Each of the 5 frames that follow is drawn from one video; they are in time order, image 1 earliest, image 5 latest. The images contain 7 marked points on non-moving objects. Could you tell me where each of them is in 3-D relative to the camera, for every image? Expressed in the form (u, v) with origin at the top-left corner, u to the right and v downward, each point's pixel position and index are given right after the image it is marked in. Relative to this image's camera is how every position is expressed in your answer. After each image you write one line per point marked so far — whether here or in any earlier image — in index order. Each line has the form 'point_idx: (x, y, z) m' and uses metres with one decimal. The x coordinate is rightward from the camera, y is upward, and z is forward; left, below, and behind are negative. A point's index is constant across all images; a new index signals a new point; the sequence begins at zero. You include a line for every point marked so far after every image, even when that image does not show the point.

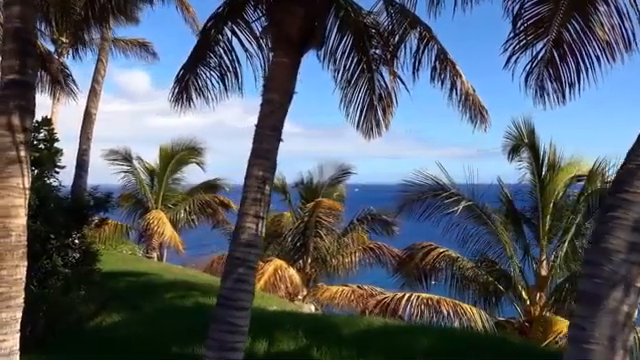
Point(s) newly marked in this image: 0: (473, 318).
0: (+2.6, -2.3, +12.3) m
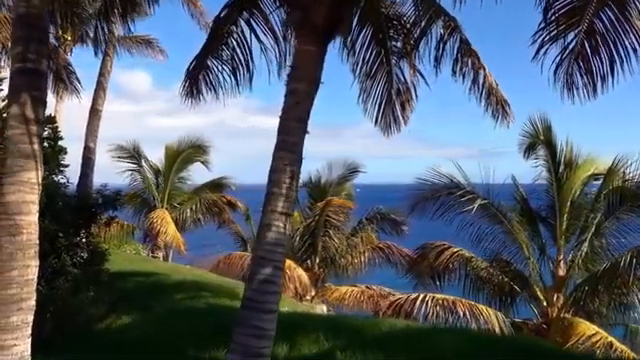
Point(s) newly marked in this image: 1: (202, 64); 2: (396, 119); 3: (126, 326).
0: (+2.8, -2.3, +12.0) m
1: (-1.3, +1.3, +8.4) m
2: (+0.9, +0.8, +9.3) m
3: (-2.6, -2.0, +9.9) m
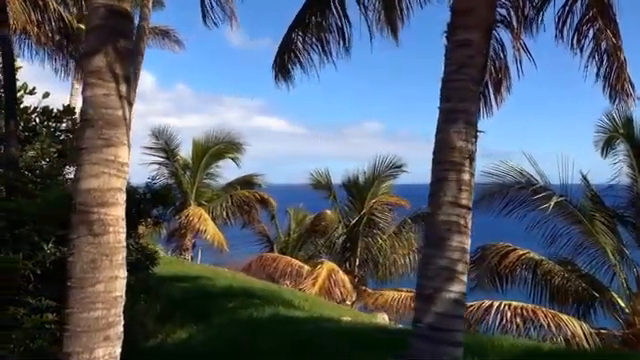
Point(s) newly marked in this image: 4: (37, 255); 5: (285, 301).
0: (+3.8, -2.2, +10.7) m
1: (-0.3, +1.4, +7.1) m
2: (+1.9, +0.9, +8.0) m
3: (-1.7, -1.9, +8.6) m
4: (-2.9, -0.8, +7.3) m
5: (-0.5, -1.8, +10.8) m
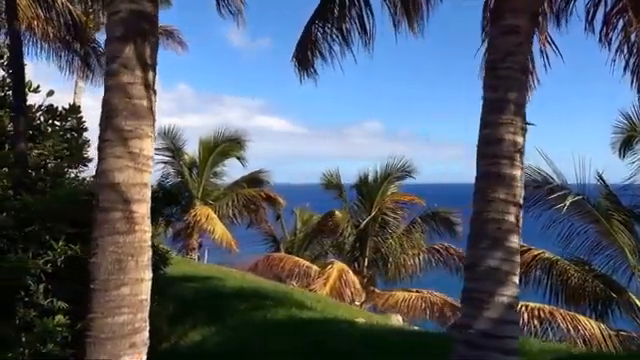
0: (+3.9, -2.2, +10.4) m
1: (-0.1, +1.5, +6.9) m
2: (+2.1, +0.9, +7.7) m
3: (-1.5, -1.9, +8.4) m
4: (-2.7, -0.7, +7.1) m
5: (-0.3, -1.8, +10.6) m
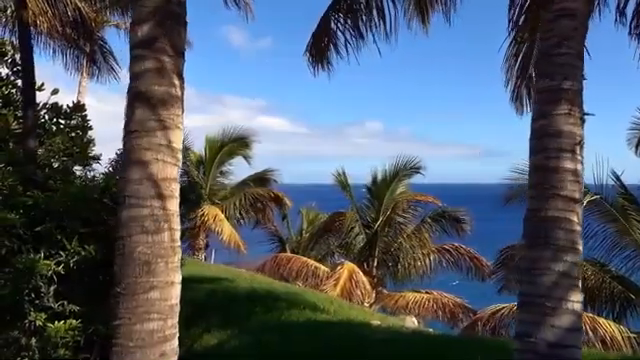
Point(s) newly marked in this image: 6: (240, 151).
0: (+4.1, -2.2, +10.2) m
1: (0.0, +1.5, +6.7) m
2: (+2.3, +0.9, +7.5) m
3: (-1.3, -1.9, +8.1) m
4: (-2.5, -0.7, +6.8) m
5: (-0.1, -1.8, +10.4) m
6: (-2.2, +0.8, +19.7) m
